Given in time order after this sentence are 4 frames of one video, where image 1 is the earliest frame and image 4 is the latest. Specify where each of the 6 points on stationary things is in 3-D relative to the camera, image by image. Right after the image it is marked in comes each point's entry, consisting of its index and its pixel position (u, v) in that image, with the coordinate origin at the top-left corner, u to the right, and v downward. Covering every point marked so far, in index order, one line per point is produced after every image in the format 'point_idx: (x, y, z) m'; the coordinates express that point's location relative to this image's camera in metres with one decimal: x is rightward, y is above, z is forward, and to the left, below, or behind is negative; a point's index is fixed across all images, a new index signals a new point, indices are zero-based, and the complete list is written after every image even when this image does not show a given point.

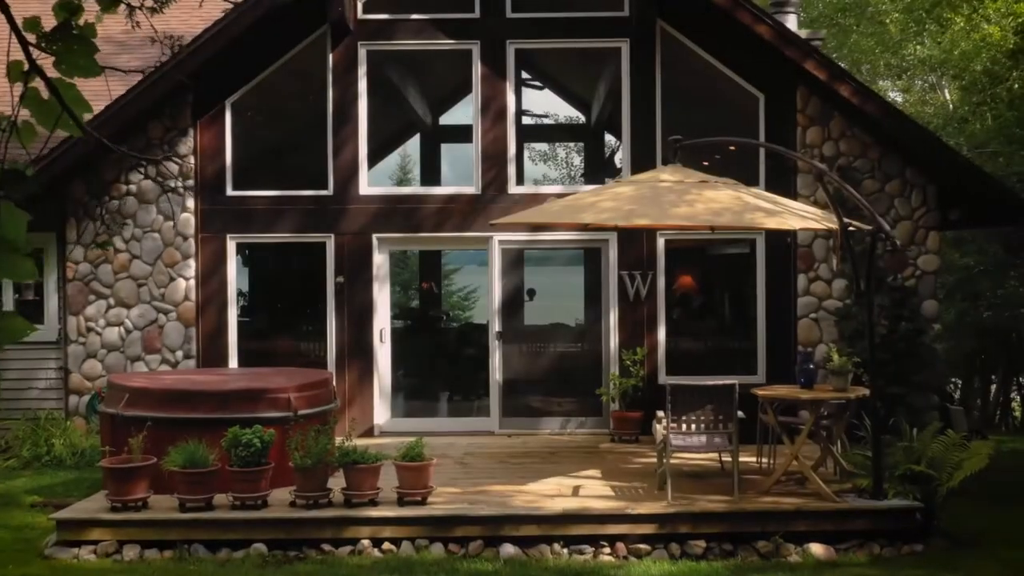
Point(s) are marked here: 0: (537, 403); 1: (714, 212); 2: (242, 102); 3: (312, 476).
0: (+0.2, -1.0, +10.2) m
1: (+1.2, +0.4, +7.1) m
2: (-2.3, +1.6, +10.2) m
3: (-1.2, -1.1, +7.1) m
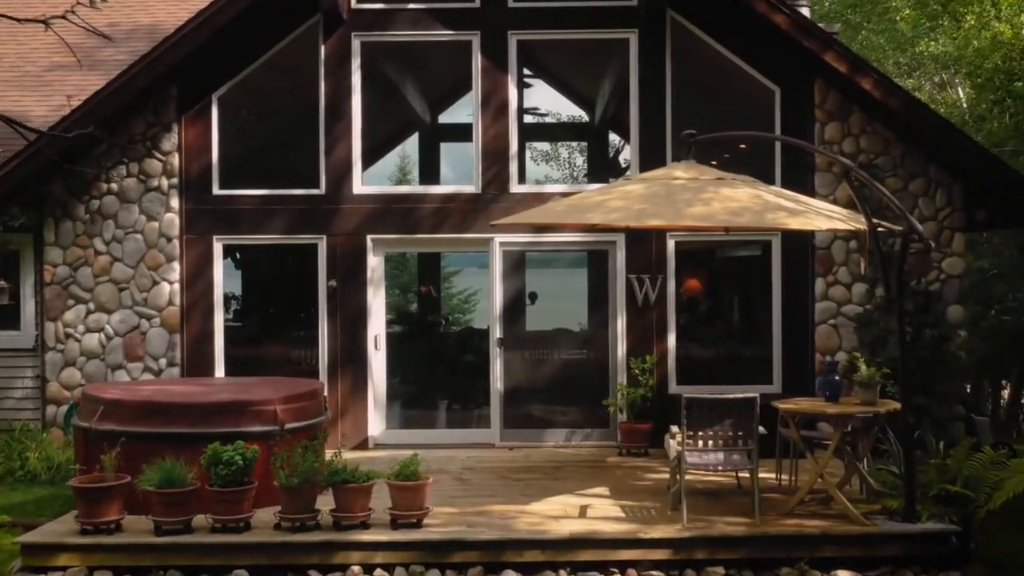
0: (+0.2, -1.0, +9.7) m
1: (+1.2, +0.4, +6.6) m
2: (-2.3, +1.5, +9.7) m
3: (-1.2, -1.1, +6.6) m
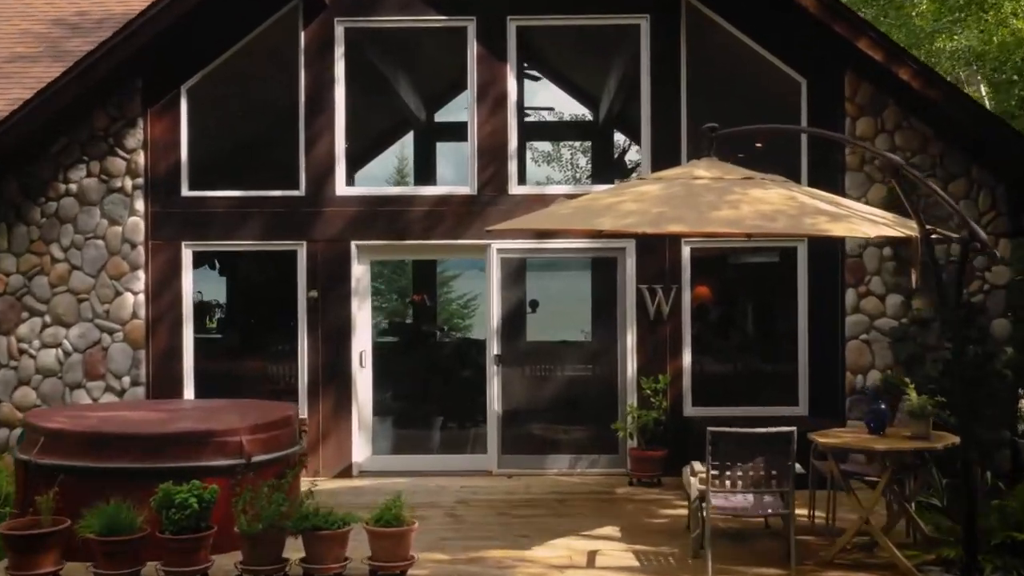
0: (+0.2, -1.1, +8.8) m
1: (+1.2, +0.3, +5.7) m
2: (-2.3, +1.5, +8.8) m
3: (-1.2, -1.2, +5.7) m
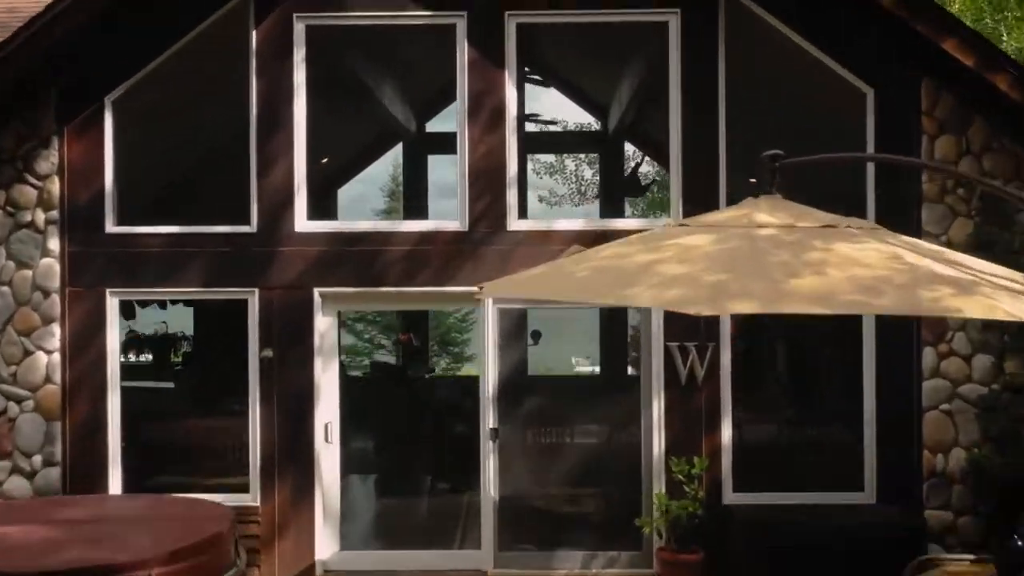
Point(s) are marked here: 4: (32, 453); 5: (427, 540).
0: (+0.2, -1.4, +7.2) m
1: (+1.2, 0.0, +4.1) m
2: (-2.3, +1.1, +7.2) m
3: (-1.2, -1.5, +4.1) m
4: (-2.8, -1.0, +7.1) m
5: (-0.5, -1.5, +7.2) m
